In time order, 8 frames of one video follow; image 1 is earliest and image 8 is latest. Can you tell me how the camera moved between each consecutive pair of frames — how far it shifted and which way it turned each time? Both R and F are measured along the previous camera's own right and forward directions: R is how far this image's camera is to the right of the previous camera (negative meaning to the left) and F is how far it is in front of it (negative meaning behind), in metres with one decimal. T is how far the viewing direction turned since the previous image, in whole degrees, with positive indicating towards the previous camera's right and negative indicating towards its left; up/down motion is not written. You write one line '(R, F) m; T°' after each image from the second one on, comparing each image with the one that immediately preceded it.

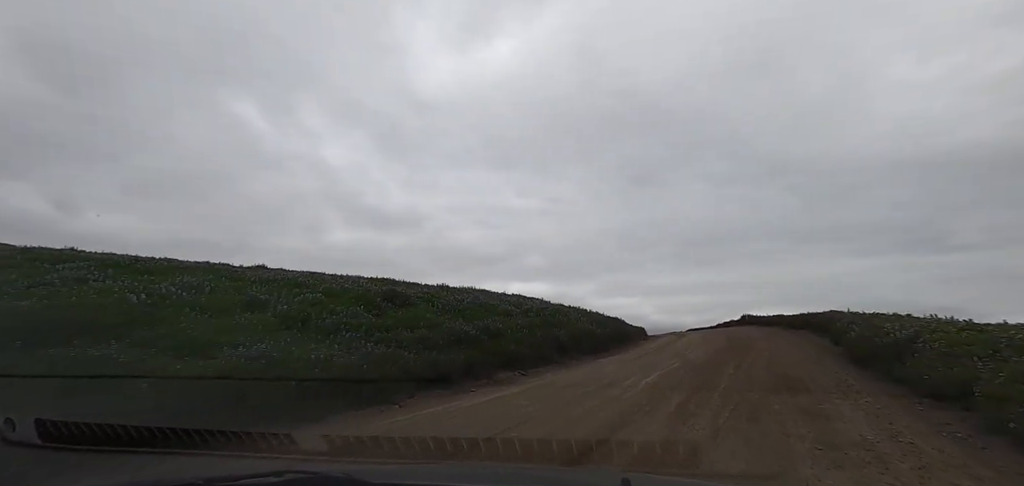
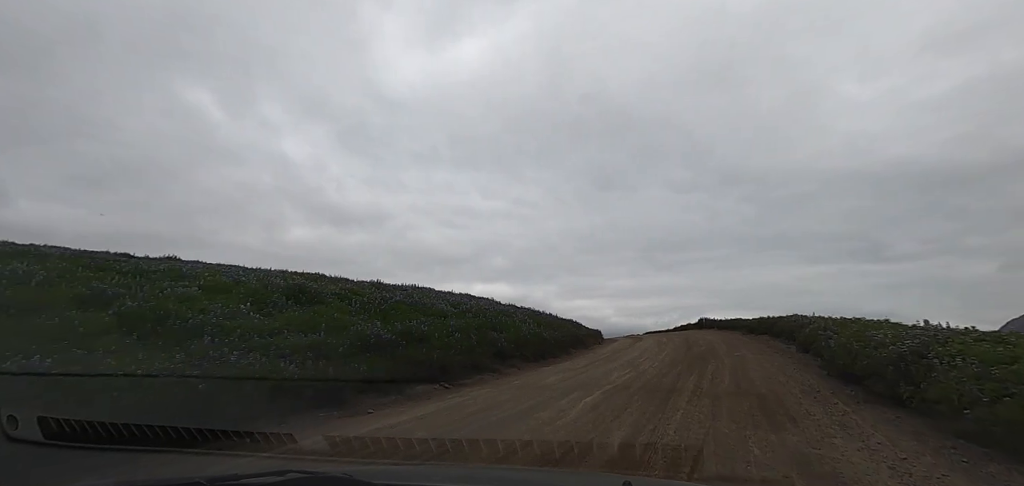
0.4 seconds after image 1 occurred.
(-0.4, -0.2) m; +5°
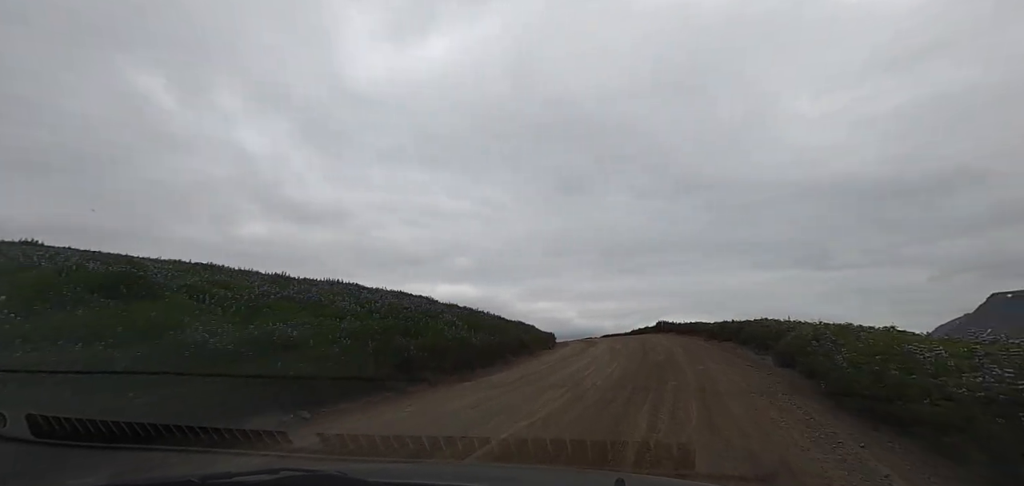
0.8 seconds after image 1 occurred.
(-0.3, -0.1) m; +4°
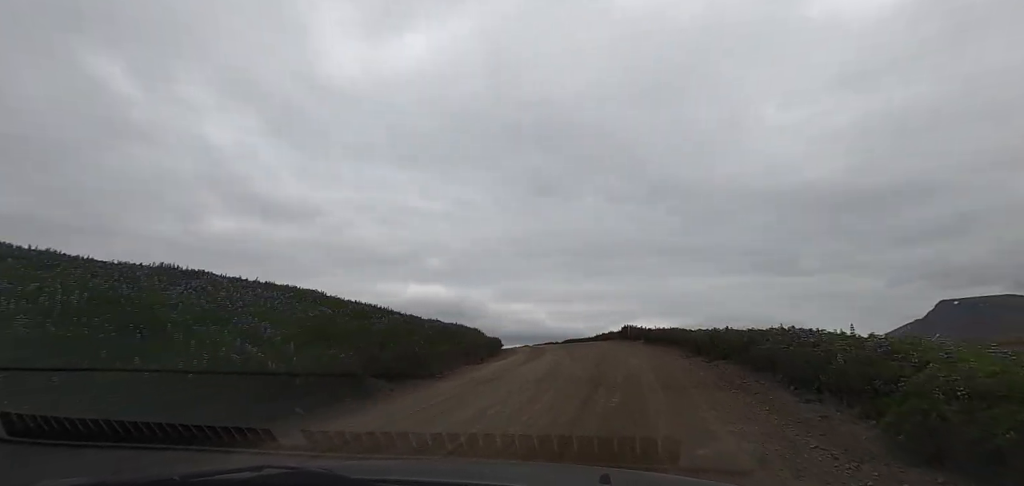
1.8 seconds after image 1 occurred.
(-0.2, 0.0) m; +3°
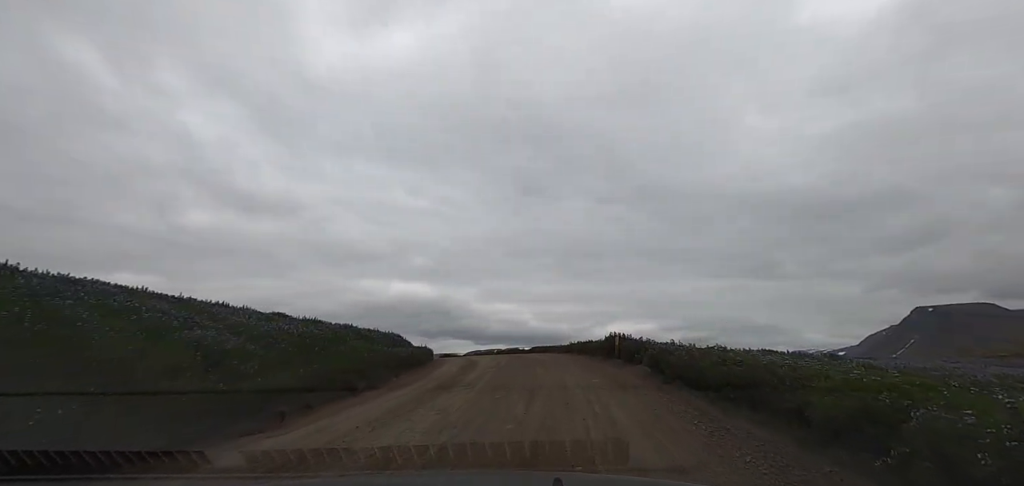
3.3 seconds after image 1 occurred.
(+0.3, +0.2) m; +1°
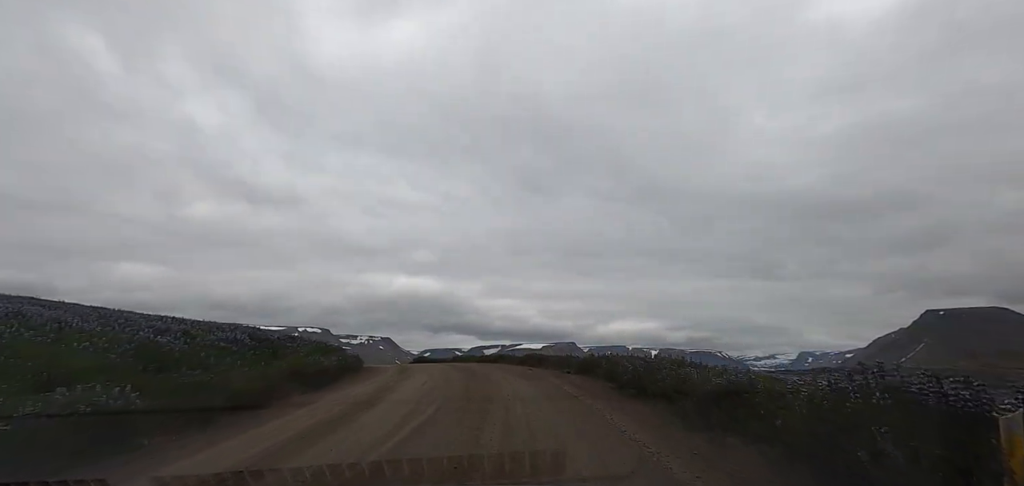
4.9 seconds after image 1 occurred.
(-1.7, +0.1) m; 0°
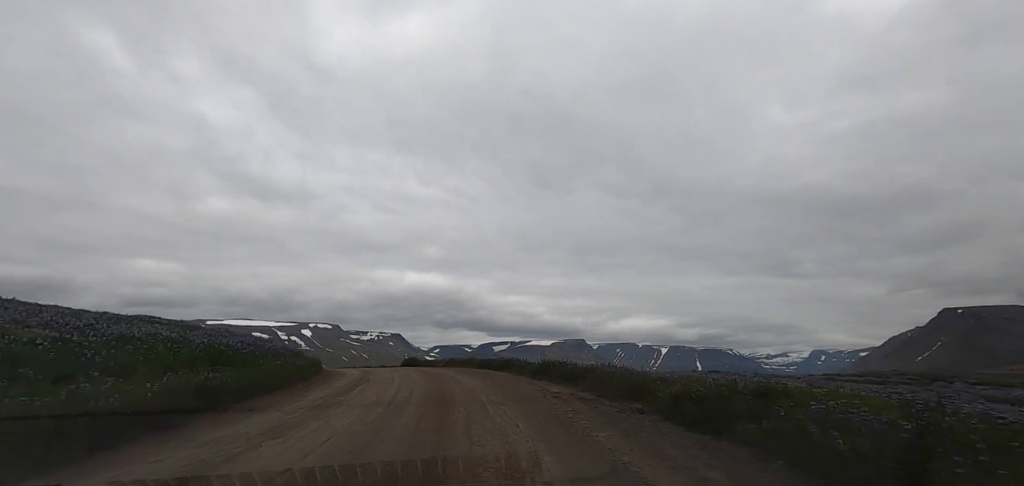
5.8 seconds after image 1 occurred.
(+0.4, +0.4) m; -1°
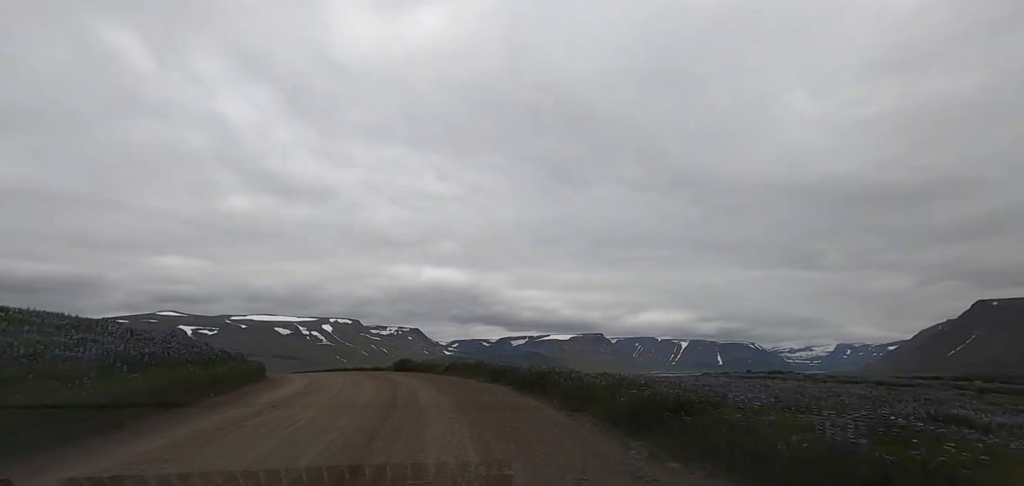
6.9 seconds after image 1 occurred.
(+0.1, +0.8) m; -2°
